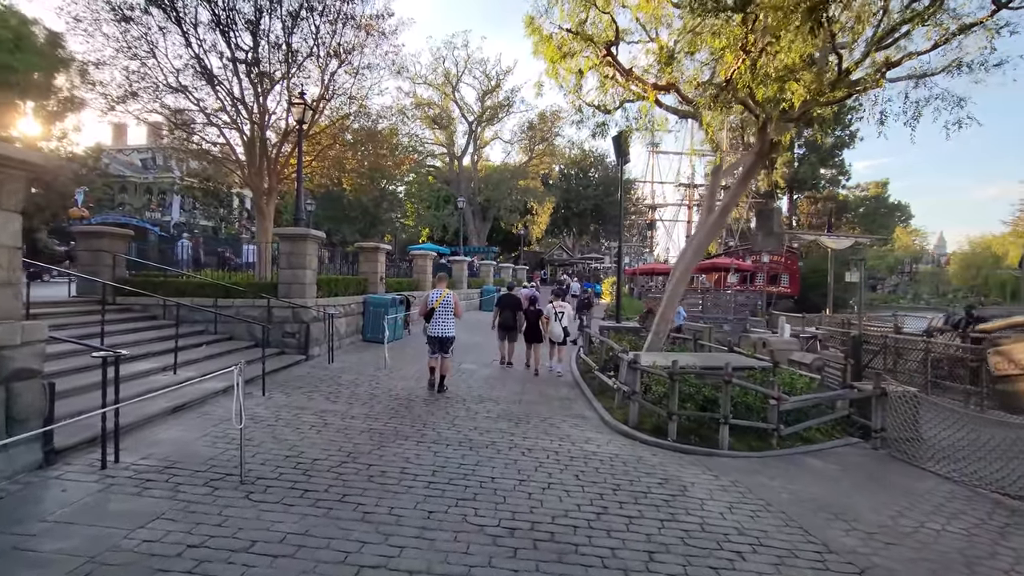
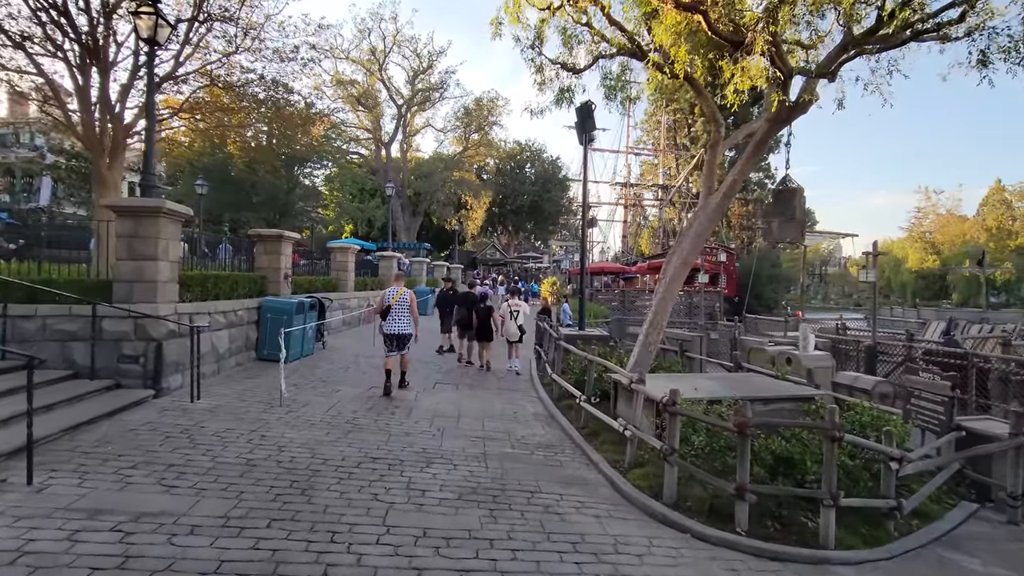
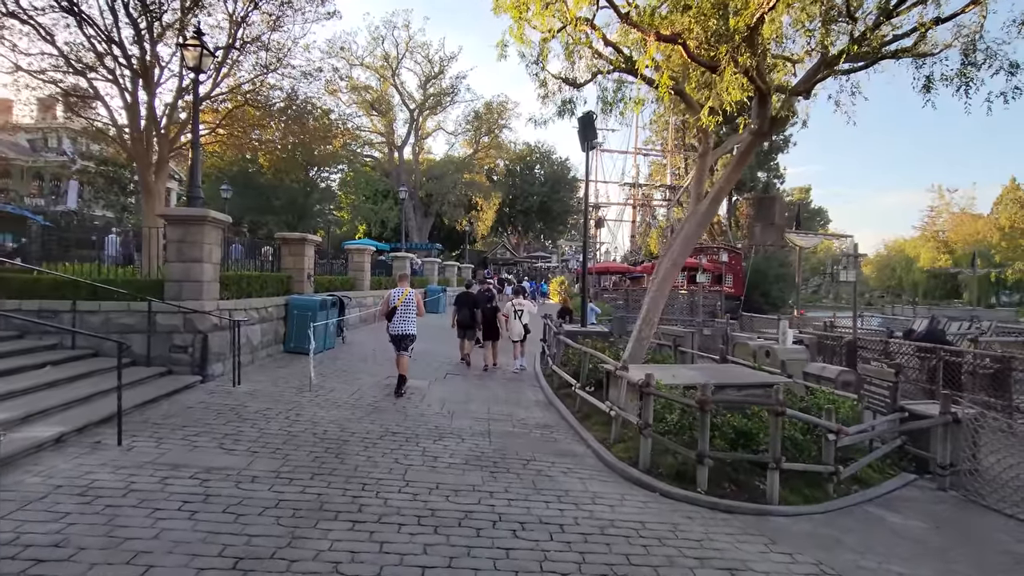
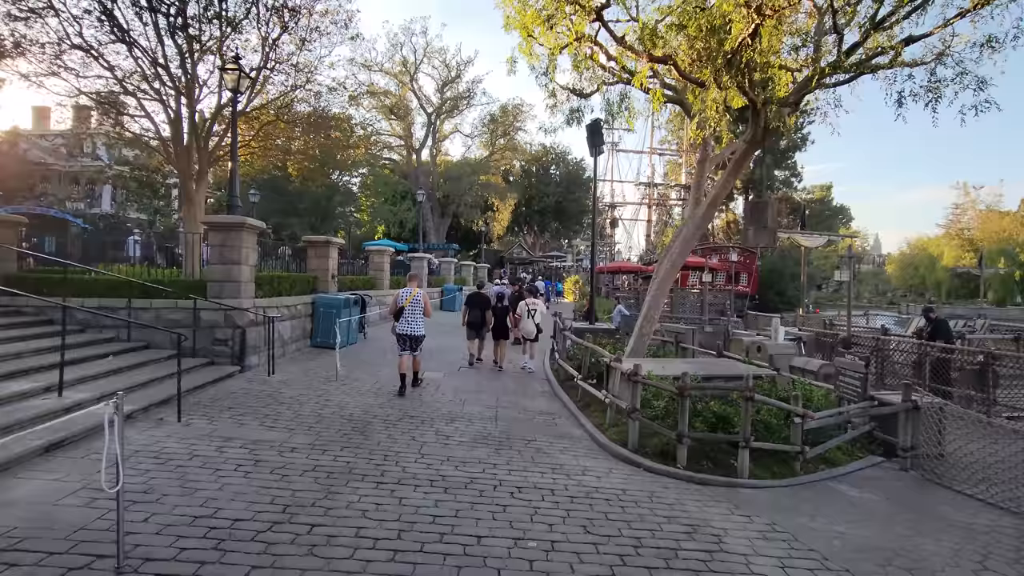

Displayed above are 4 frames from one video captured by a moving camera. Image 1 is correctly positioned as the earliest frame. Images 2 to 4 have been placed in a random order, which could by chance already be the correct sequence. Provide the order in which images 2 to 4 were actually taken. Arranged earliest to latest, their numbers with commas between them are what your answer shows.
4, 3, 2
